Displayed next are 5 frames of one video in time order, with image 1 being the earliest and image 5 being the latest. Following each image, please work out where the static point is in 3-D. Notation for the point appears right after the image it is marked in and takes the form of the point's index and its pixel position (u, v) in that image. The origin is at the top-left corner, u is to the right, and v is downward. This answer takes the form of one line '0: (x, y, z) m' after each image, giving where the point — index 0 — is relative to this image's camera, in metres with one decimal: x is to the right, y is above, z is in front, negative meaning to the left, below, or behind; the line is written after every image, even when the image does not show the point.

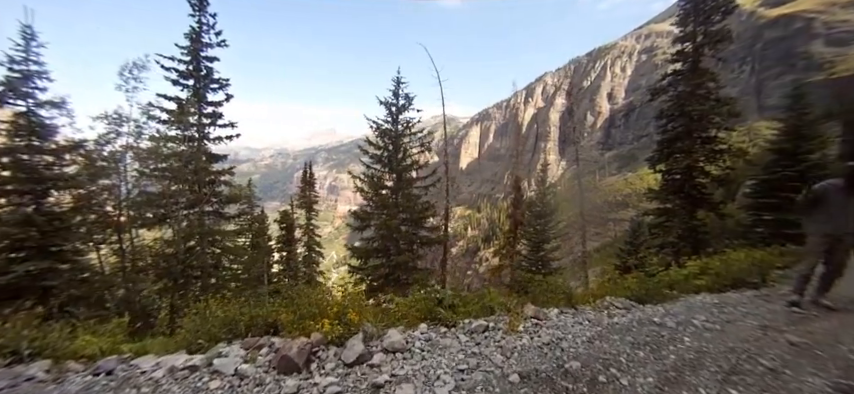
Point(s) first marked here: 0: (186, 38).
0: (-10.8, +7.1, +16.5) m
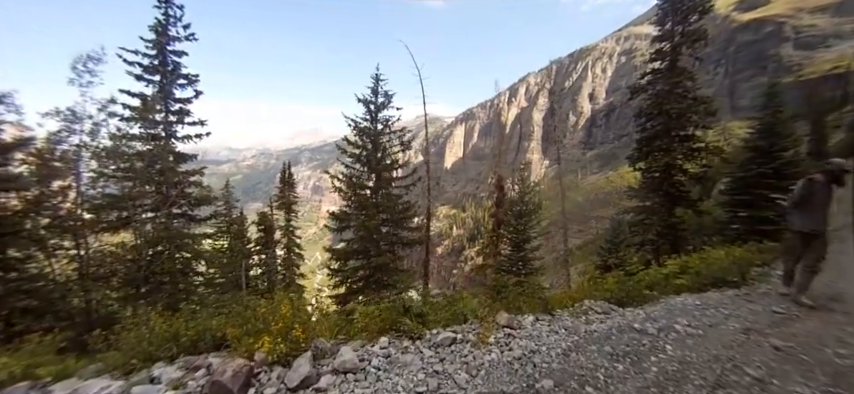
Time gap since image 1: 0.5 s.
0: (-11.7, +7.0, +15.7) m
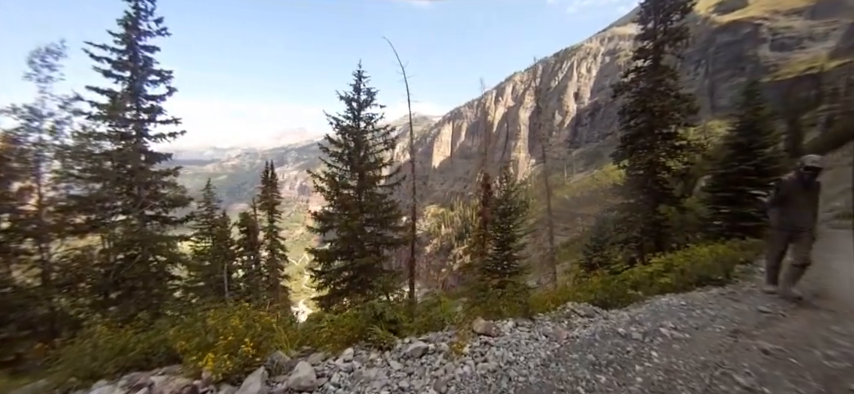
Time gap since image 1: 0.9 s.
0: (-12.5, +7.0, +15.0) m
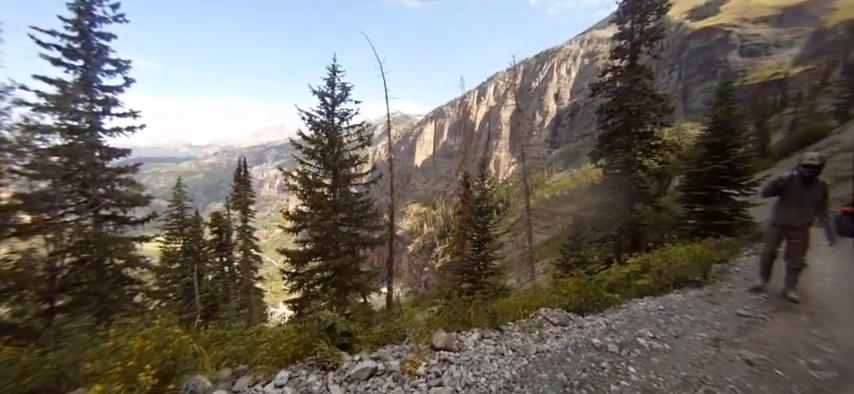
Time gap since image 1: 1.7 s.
0: (-13.4, +7.1, +13.9) m
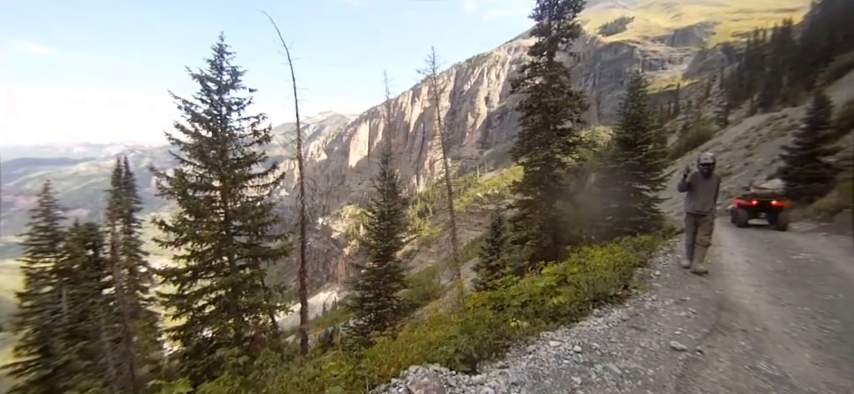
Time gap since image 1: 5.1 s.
0: (-16.5, +6.7, +9.6) m
